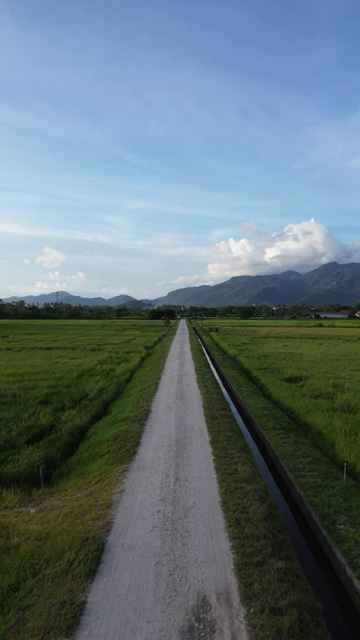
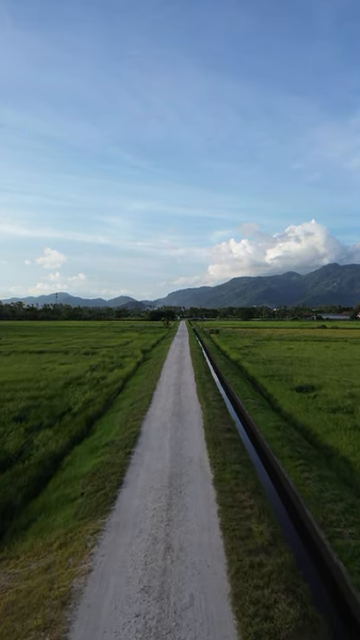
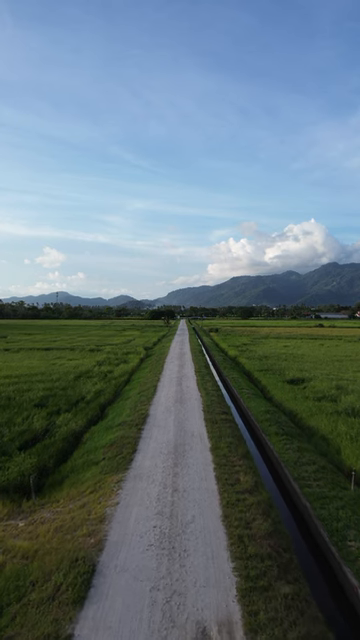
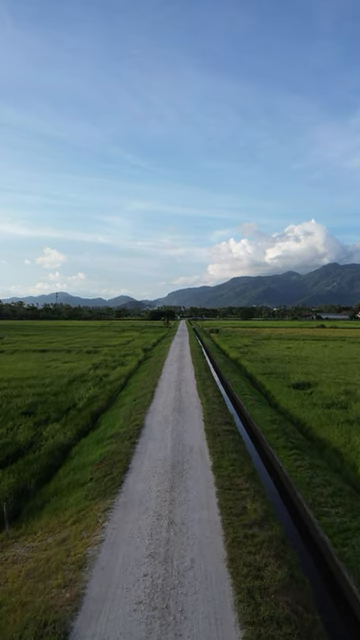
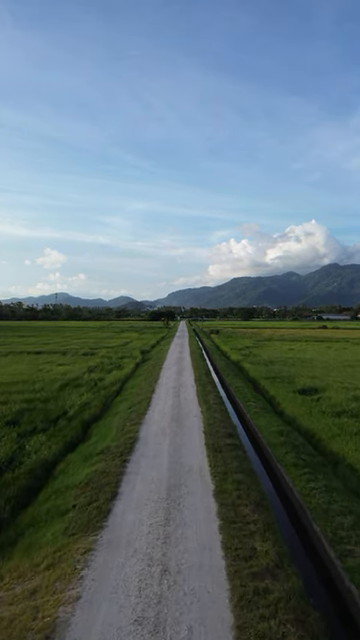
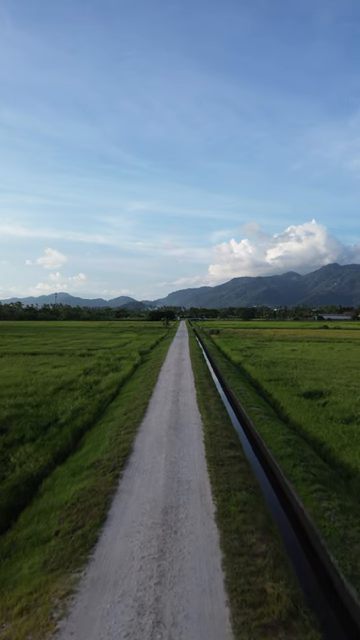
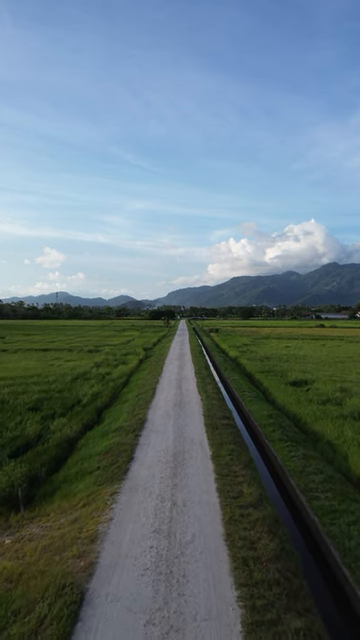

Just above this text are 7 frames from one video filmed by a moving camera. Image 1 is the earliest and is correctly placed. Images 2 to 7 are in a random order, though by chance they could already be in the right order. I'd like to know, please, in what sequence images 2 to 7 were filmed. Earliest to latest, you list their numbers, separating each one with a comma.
3, 7, 4, 2, 5, 6
